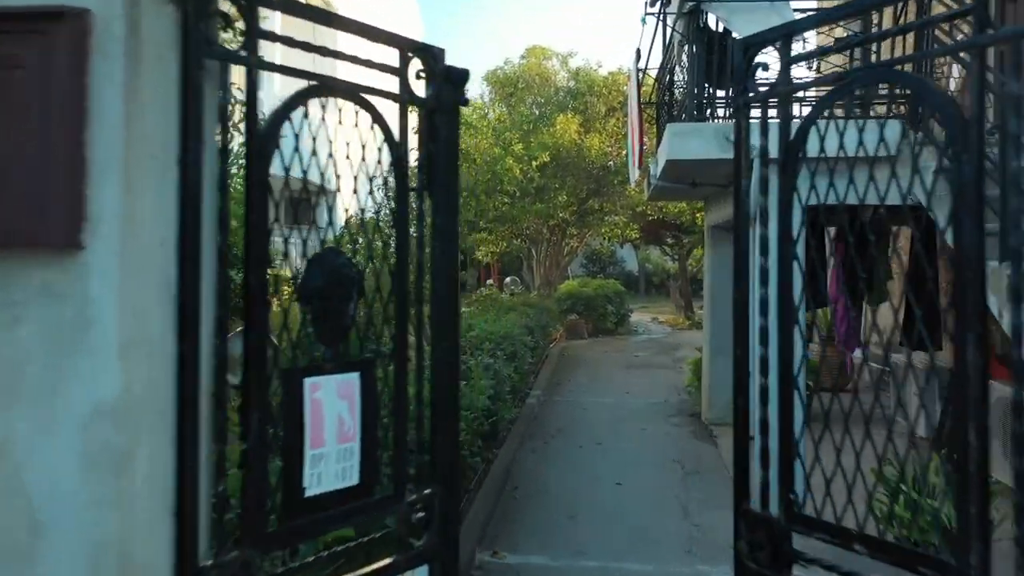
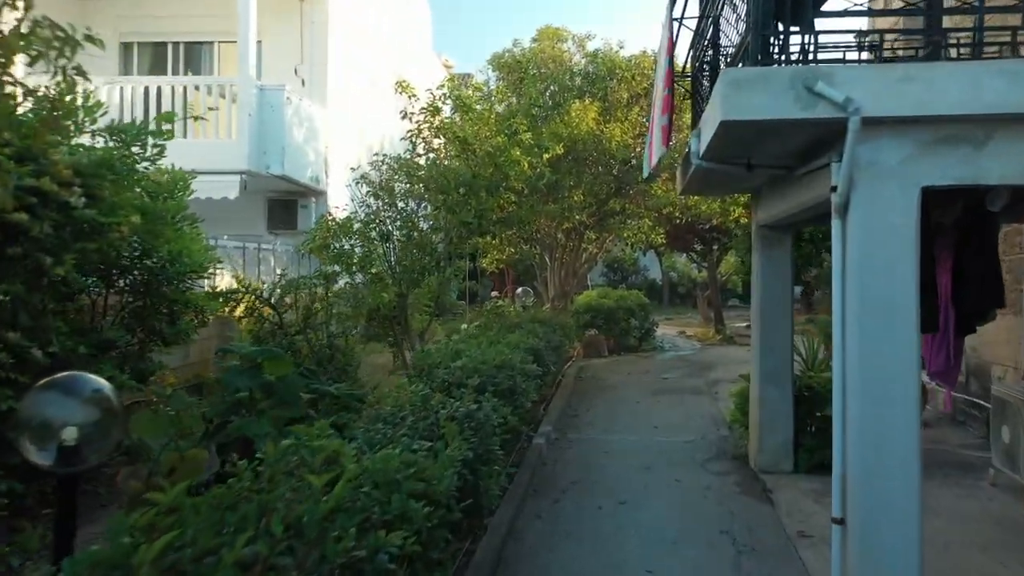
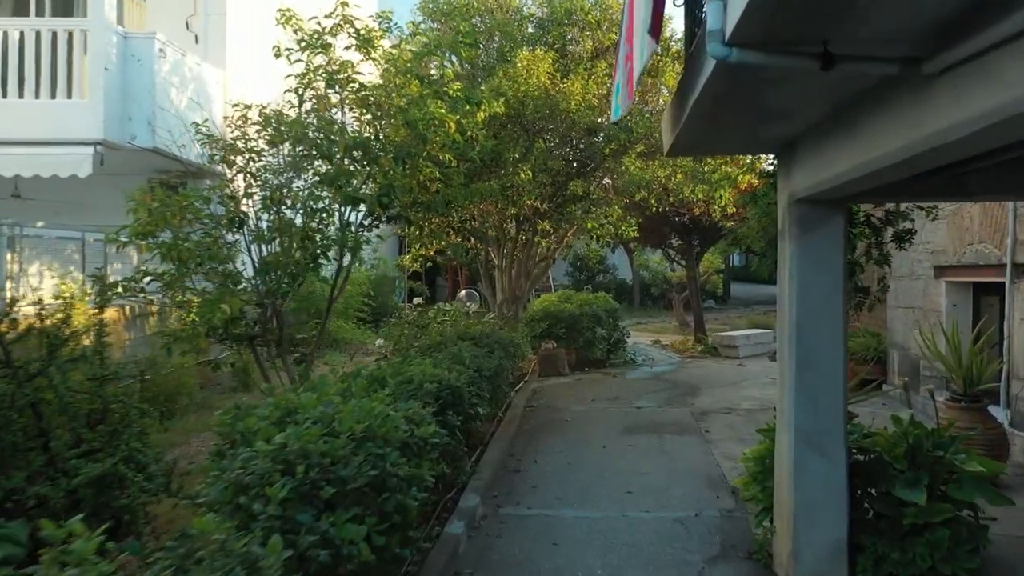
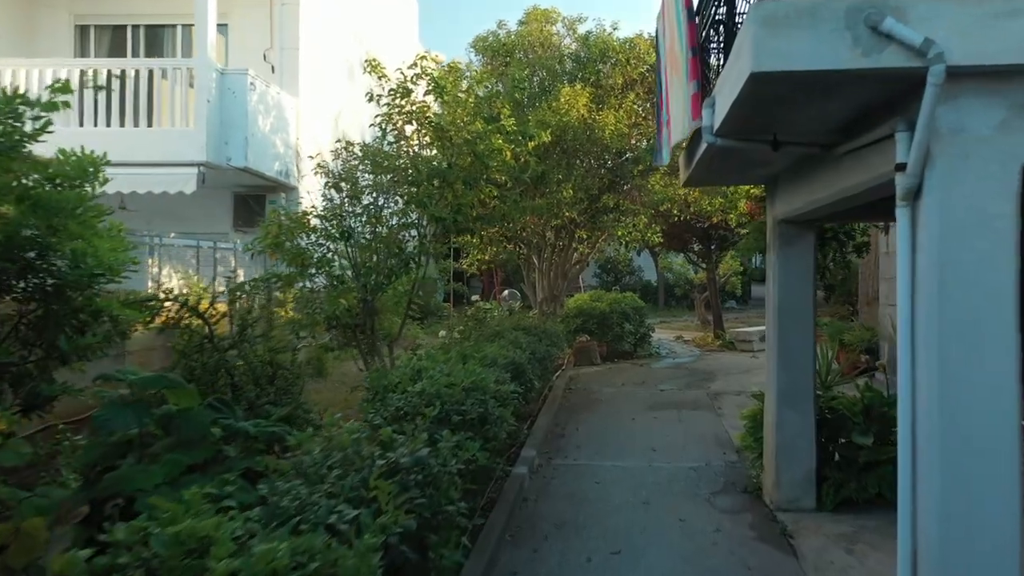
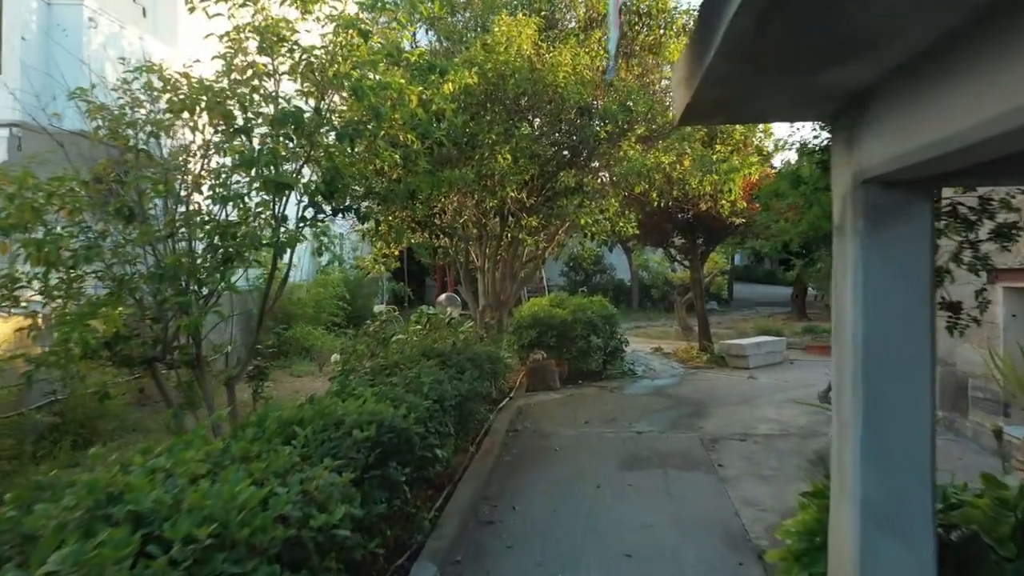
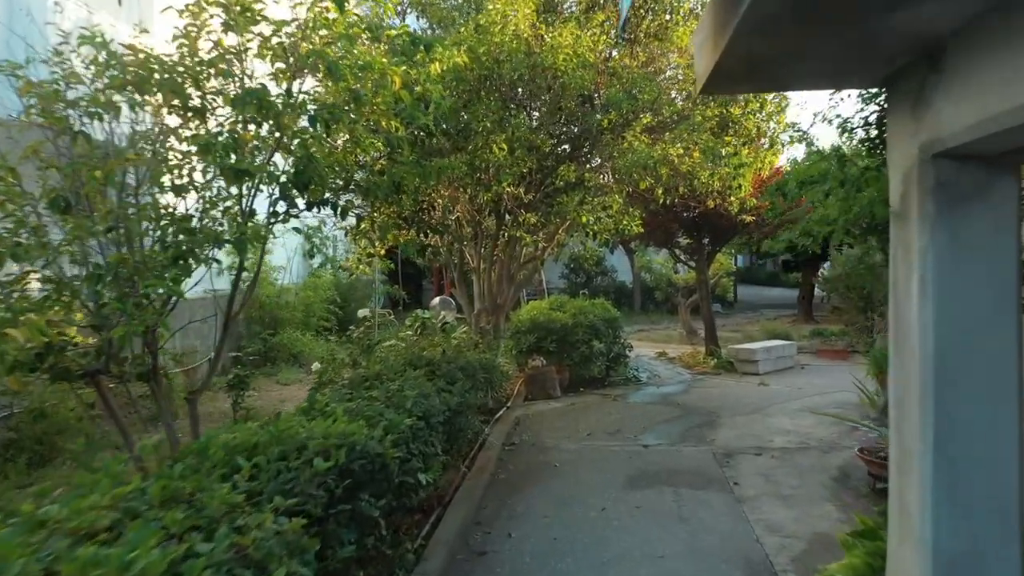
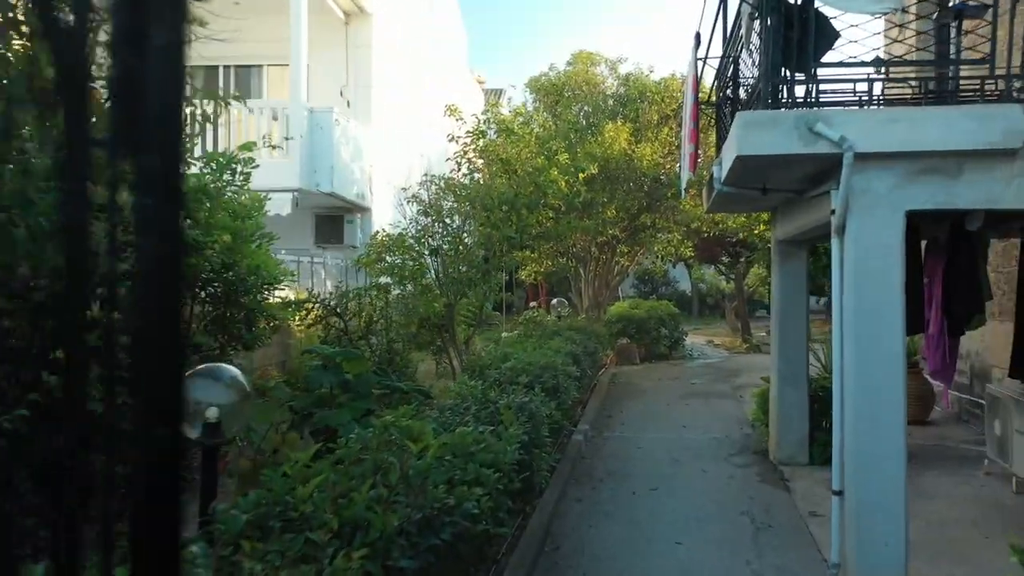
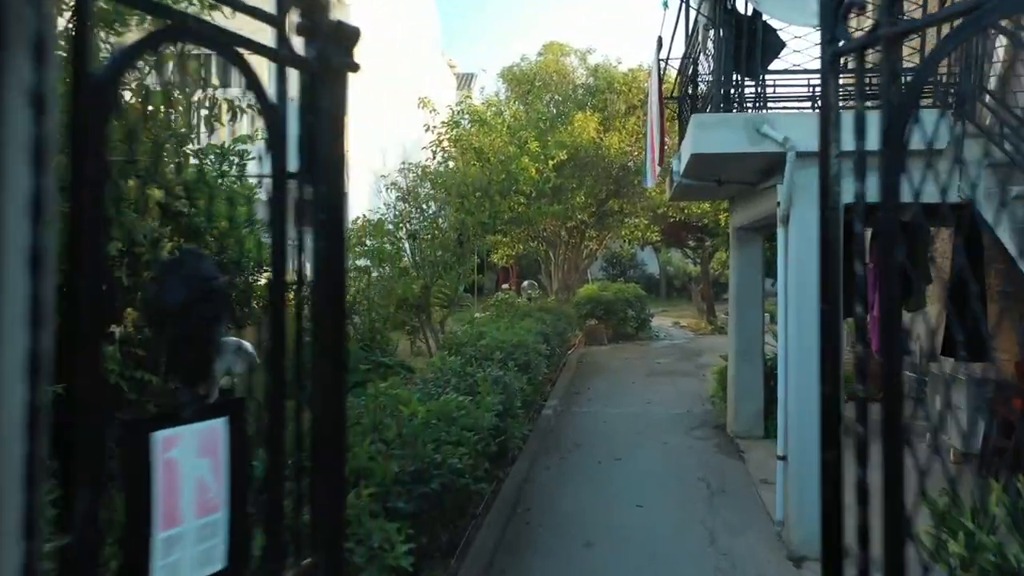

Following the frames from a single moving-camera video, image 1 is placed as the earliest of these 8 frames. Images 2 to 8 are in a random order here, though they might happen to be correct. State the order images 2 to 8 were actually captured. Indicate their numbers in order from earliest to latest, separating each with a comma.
8, 7, 2, 4, 3, 5, 6
